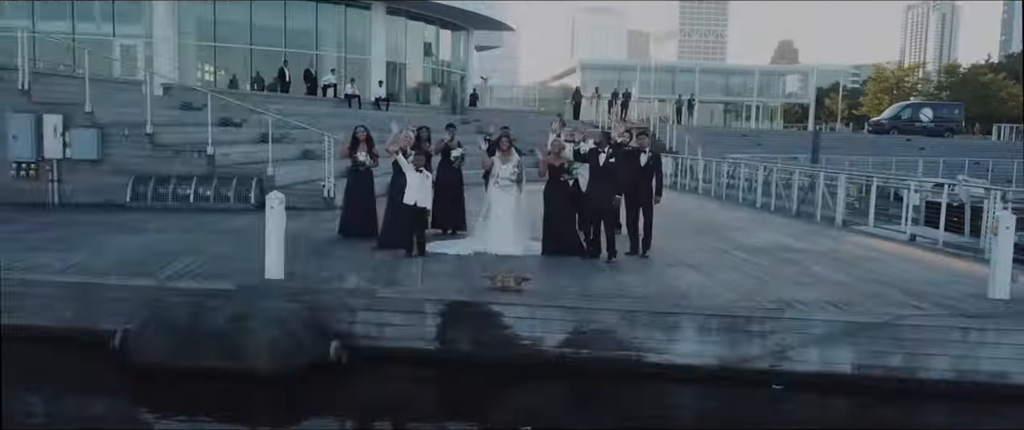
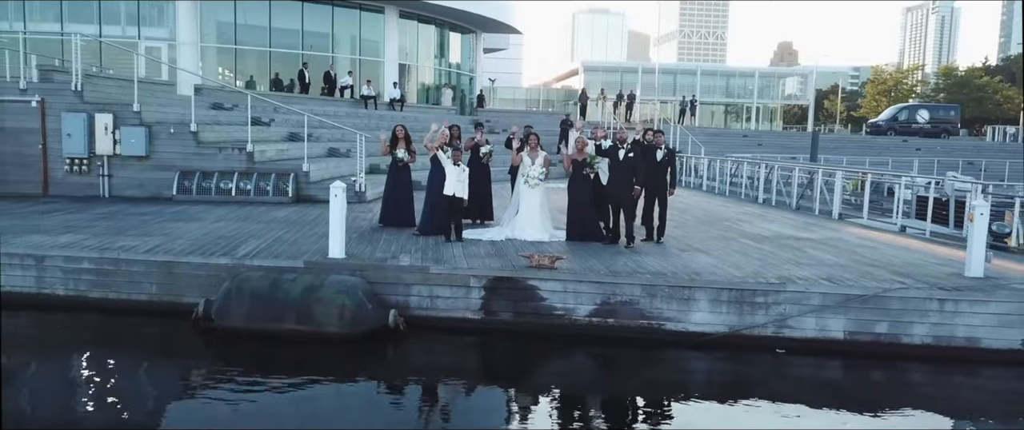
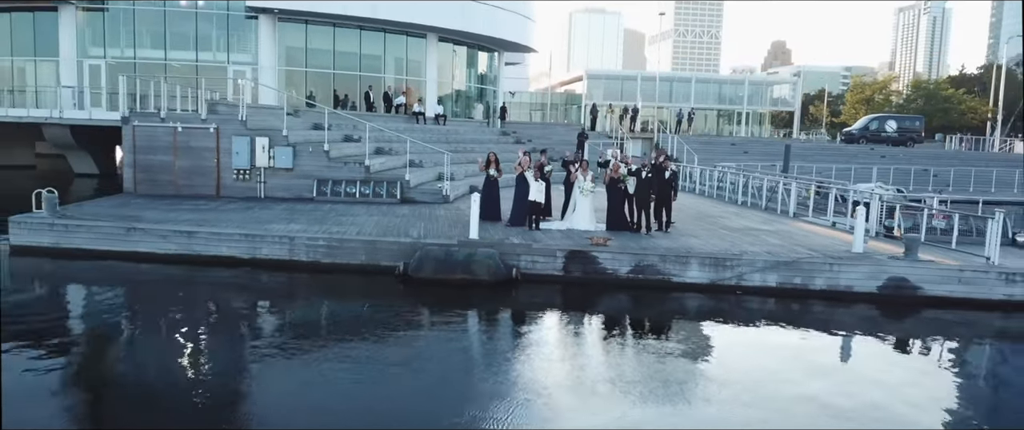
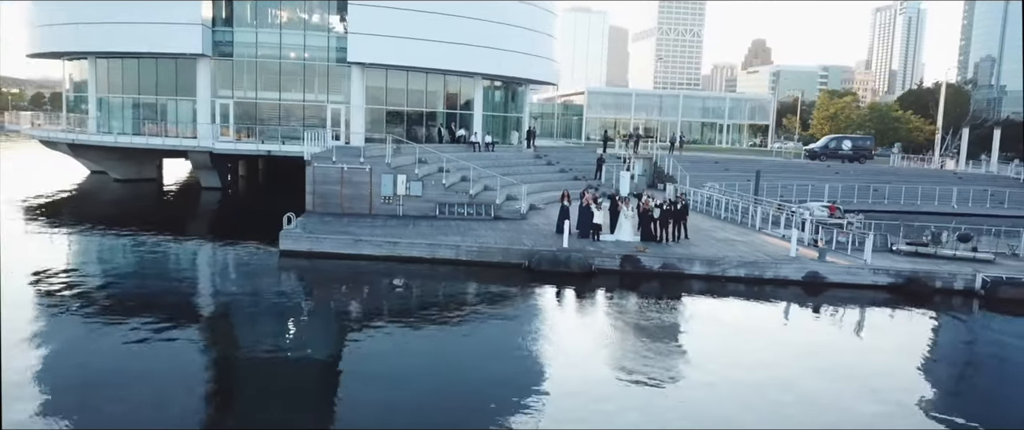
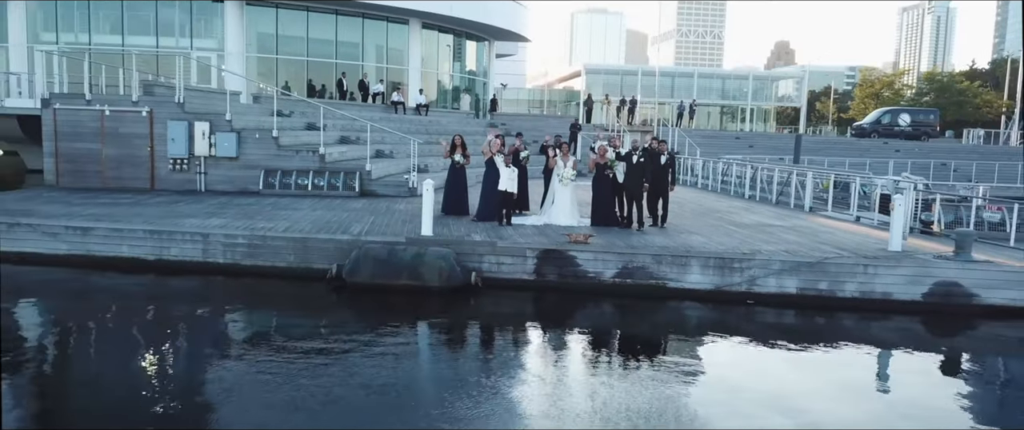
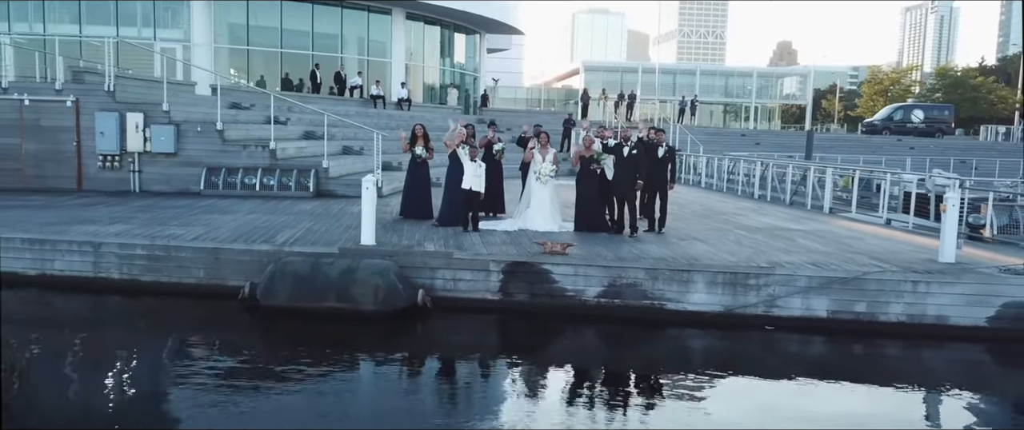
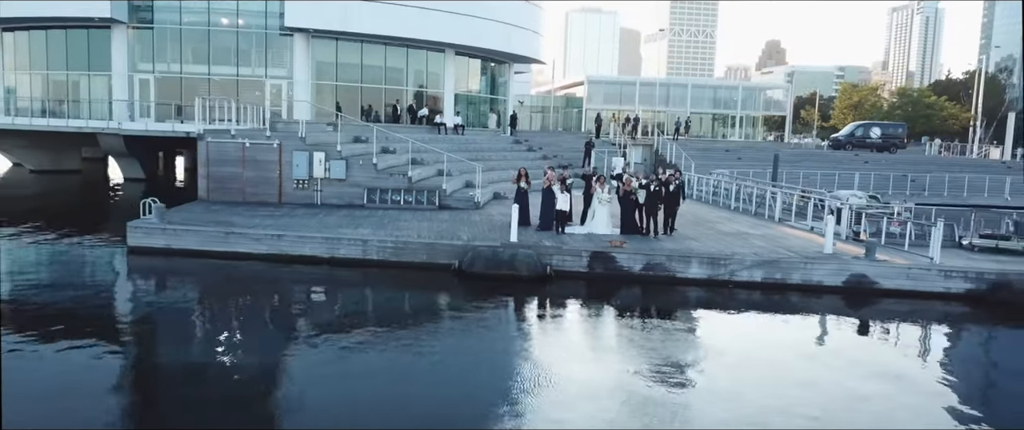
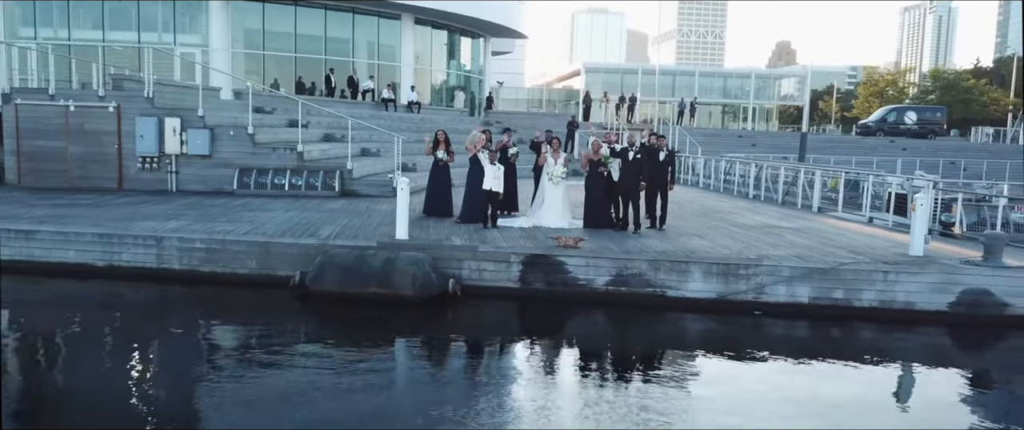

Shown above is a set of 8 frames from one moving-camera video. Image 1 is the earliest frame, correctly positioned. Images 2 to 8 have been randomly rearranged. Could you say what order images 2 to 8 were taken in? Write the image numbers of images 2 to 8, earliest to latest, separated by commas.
2, 6, 8, 5, 3, 7, 4
